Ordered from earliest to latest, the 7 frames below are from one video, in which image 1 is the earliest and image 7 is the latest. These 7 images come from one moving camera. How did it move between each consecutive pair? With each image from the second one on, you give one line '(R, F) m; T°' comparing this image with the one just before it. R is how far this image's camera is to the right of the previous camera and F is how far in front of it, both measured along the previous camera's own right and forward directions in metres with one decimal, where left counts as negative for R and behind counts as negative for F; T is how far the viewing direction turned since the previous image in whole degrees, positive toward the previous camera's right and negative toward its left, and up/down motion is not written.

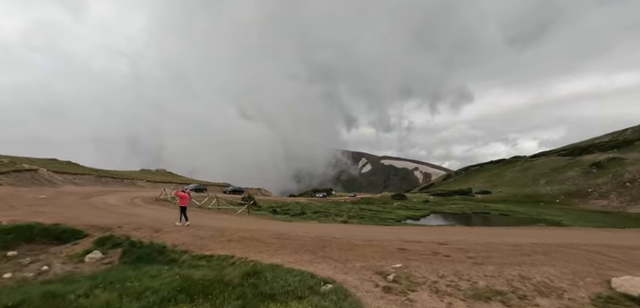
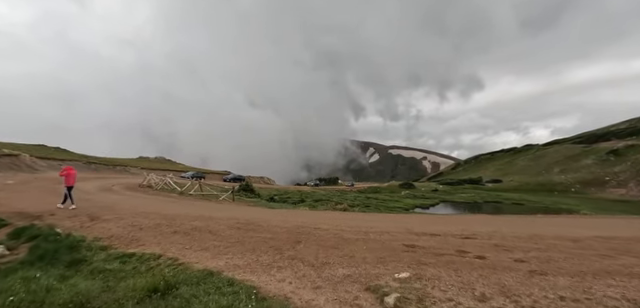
(+1.6, +6.2) m; -1°
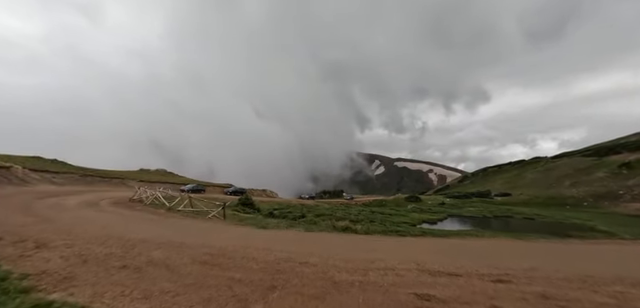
(+0.8, +3.2) m; -1°
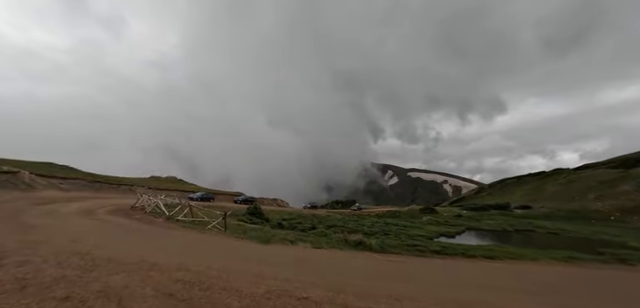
(+0.2, +3.4) m; -2°
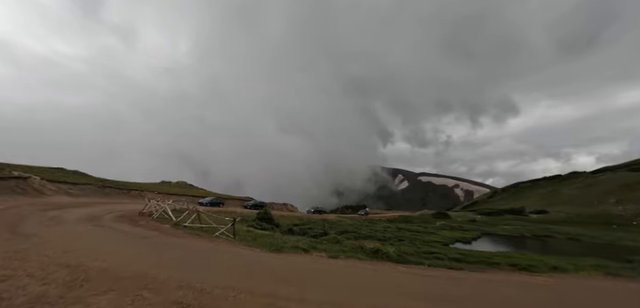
(-0.5, +2.0) m; -2°
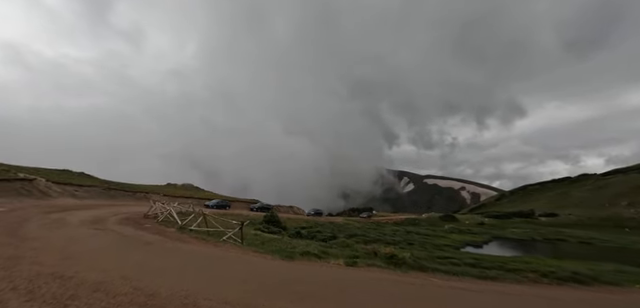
(-0.7, +1.6) m; -1°
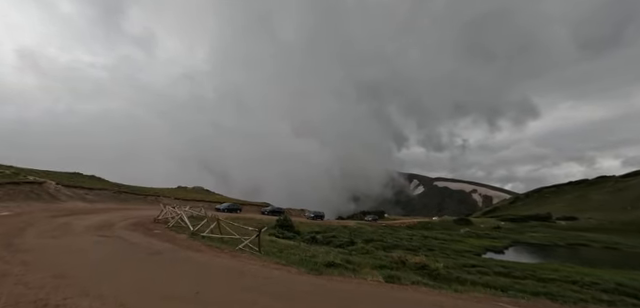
(-1.4, +2.8) m; -2°
